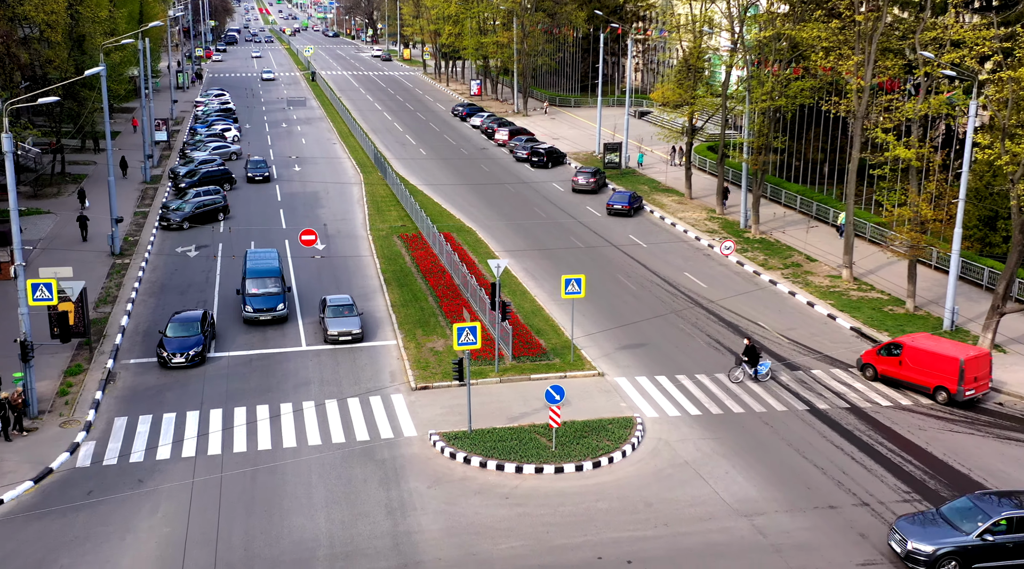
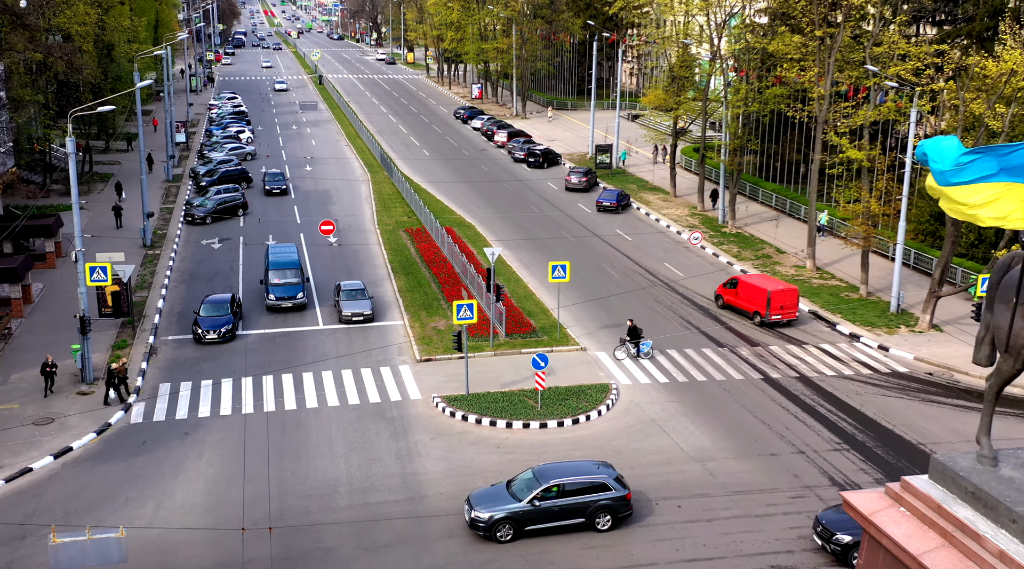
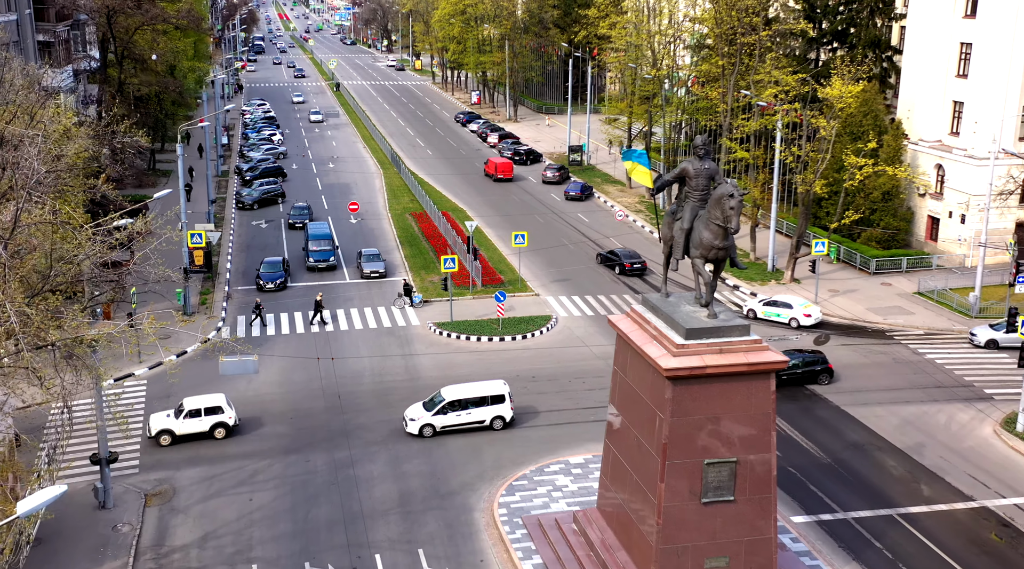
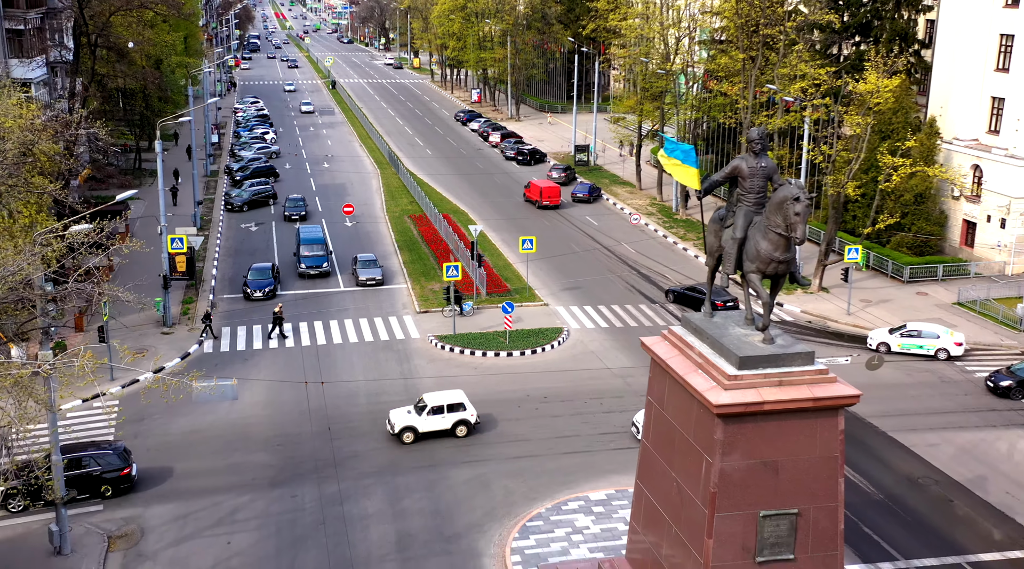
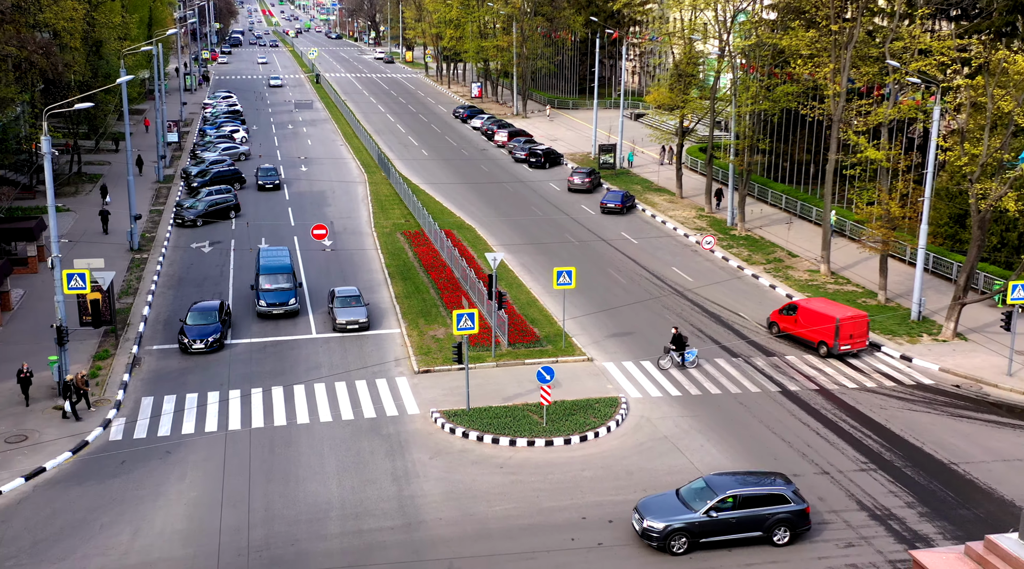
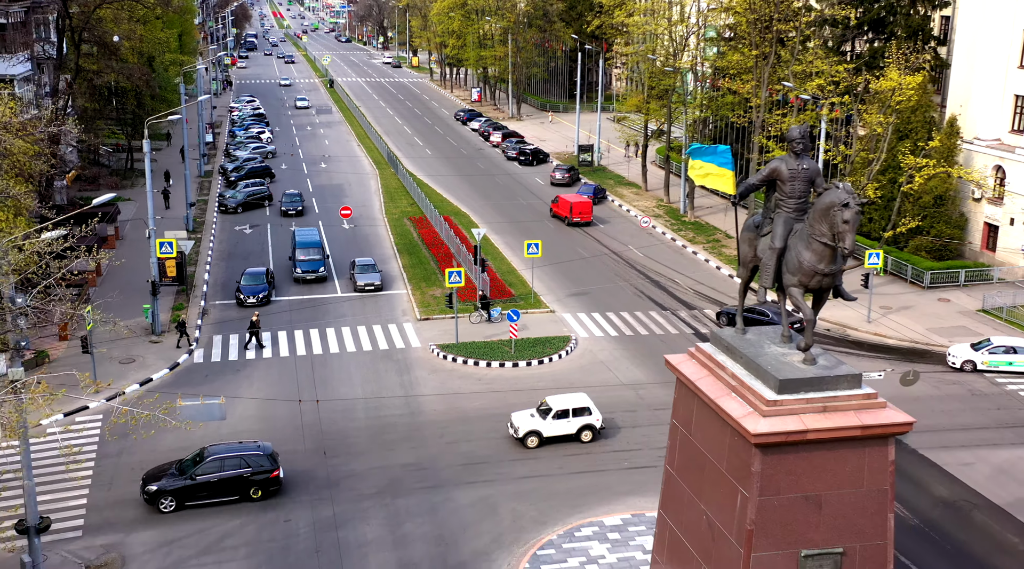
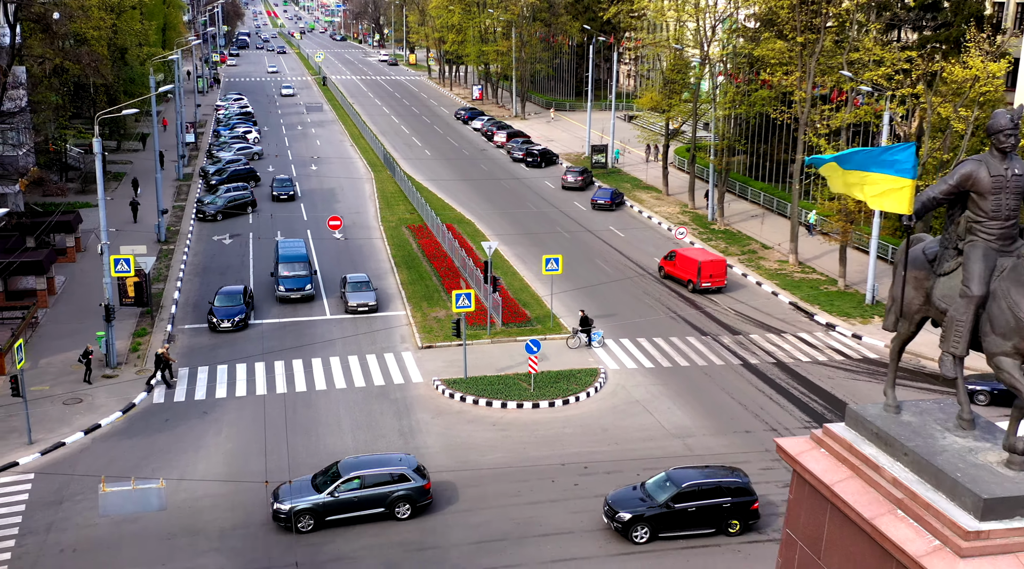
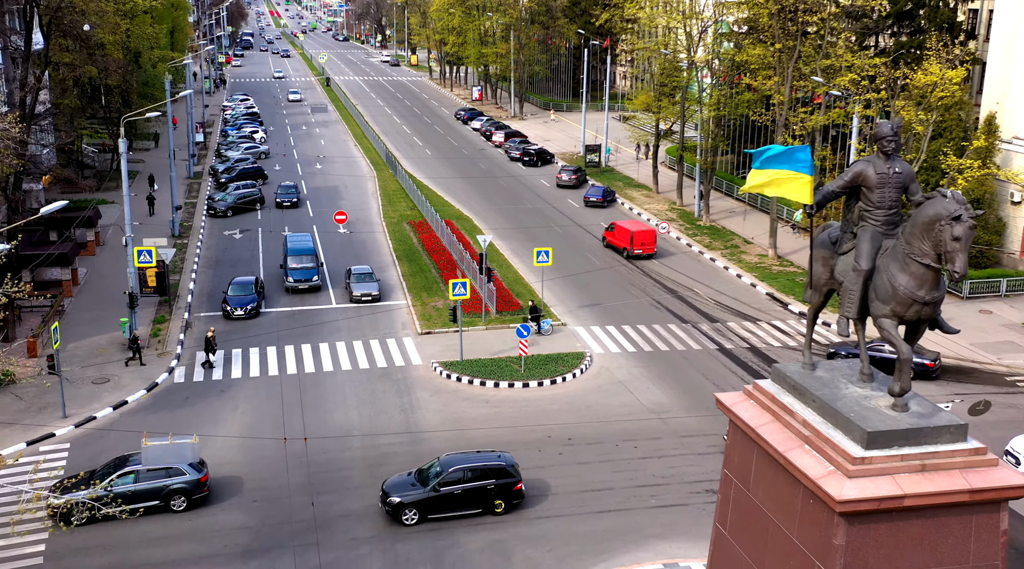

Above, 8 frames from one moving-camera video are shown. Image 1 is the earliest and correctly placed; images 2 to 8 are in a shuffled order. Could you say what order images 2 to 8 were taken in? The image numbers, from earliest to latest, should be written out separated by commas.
5, 2, 7, 8, 6, 4, 3
